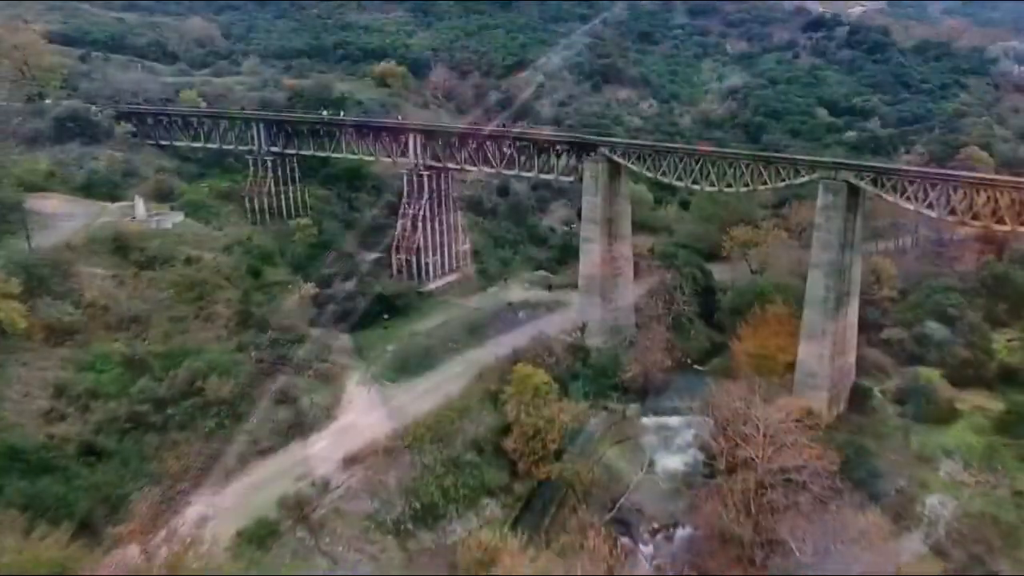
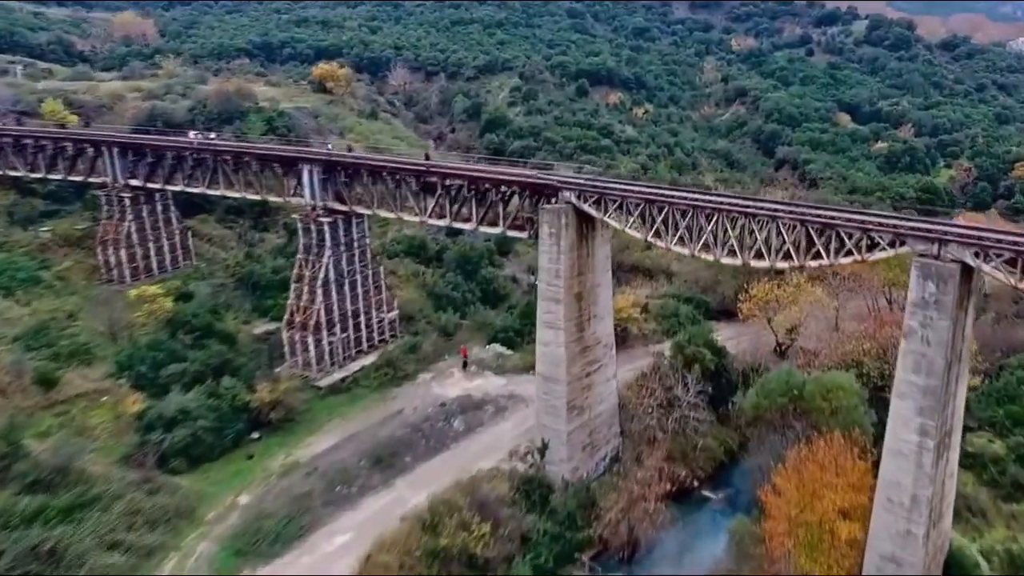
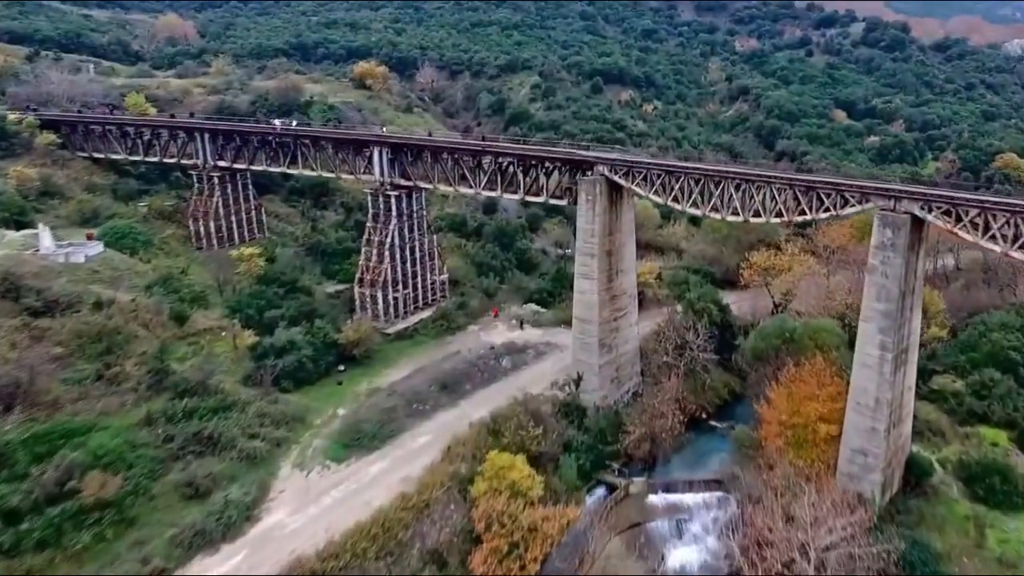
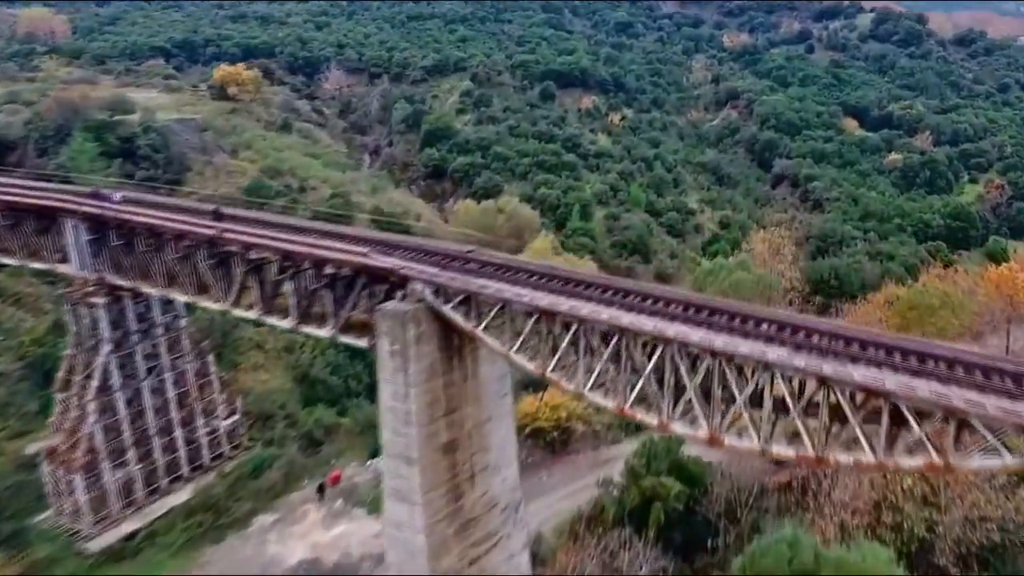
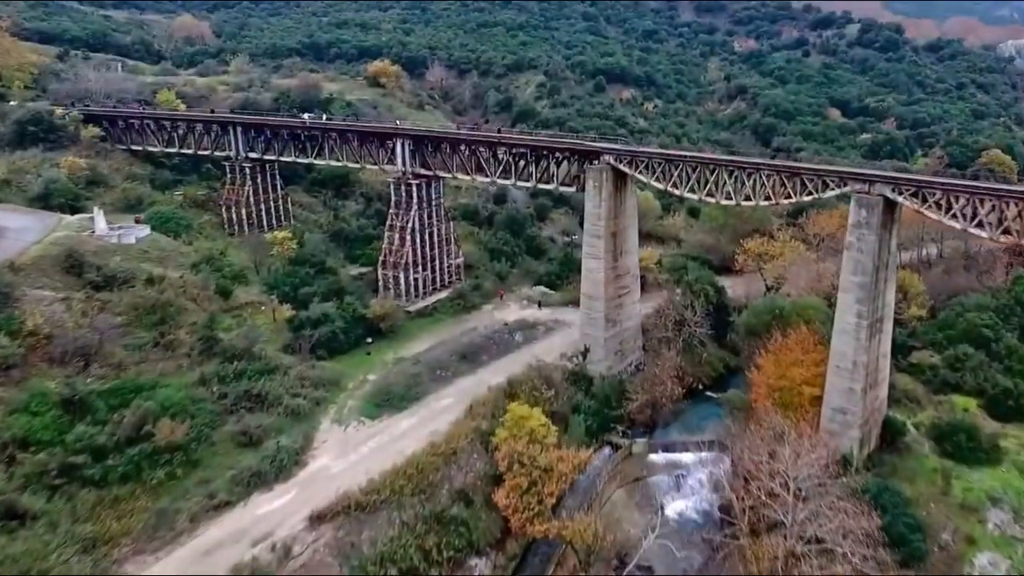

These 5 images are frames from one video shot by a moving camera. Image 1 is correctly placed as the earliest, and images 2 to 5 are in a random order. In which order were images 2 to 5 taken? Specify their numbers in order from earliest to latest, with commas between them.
5, 3, 2, 4
